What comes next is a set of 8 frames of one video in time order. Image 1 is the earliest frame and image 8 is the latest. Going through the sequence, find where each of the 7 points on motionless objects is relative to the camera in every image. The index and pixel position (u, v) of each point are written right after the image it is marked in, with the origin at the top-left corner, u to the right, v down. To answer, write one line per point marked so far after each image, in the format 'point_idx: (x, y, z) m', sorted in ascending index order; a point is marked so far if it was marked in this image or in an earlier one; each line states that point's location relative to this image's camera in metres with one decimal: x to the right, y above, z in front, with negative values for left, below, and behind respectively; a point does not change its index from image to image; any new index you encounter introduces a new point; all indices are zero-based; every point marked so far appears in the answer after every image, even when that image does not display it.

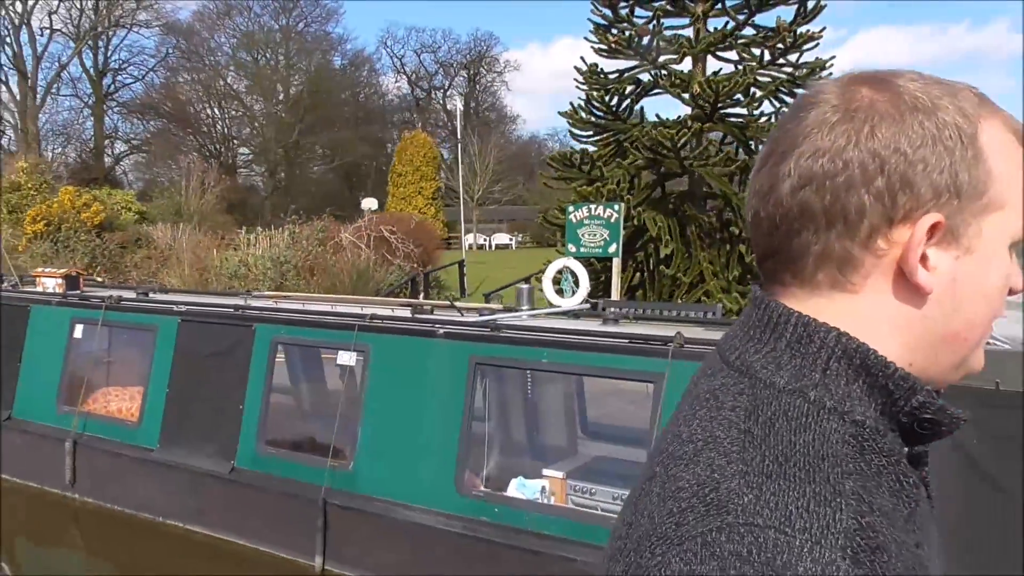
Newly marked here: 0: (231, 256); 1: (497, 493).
0: (-5.1, +0.6, +15.8) m
1: (-0.1, -1.3, +5.2) m
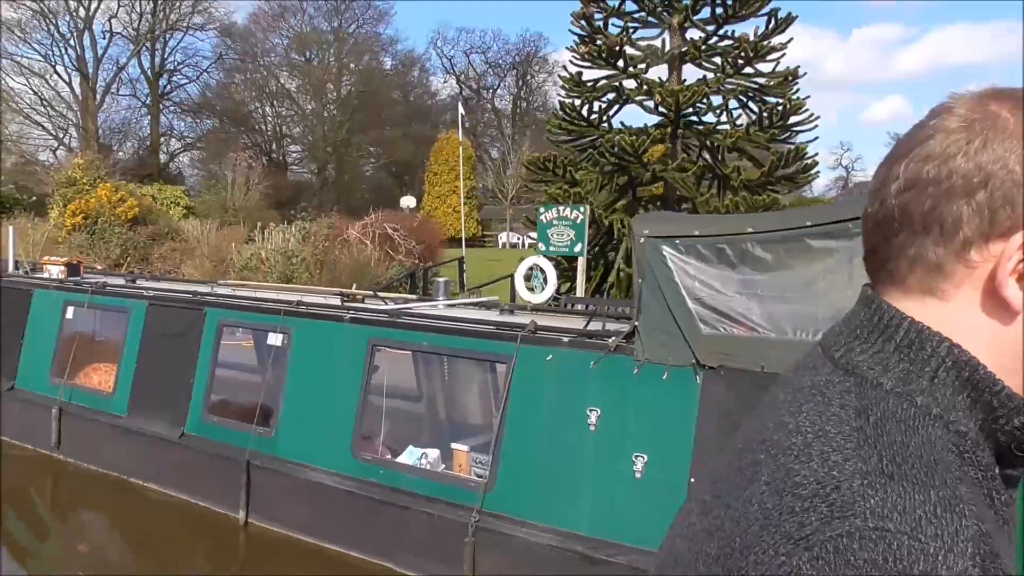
0: (-5.2, +0.8, +16.9) m
1: (-0.9, -1.2, +6.0) m
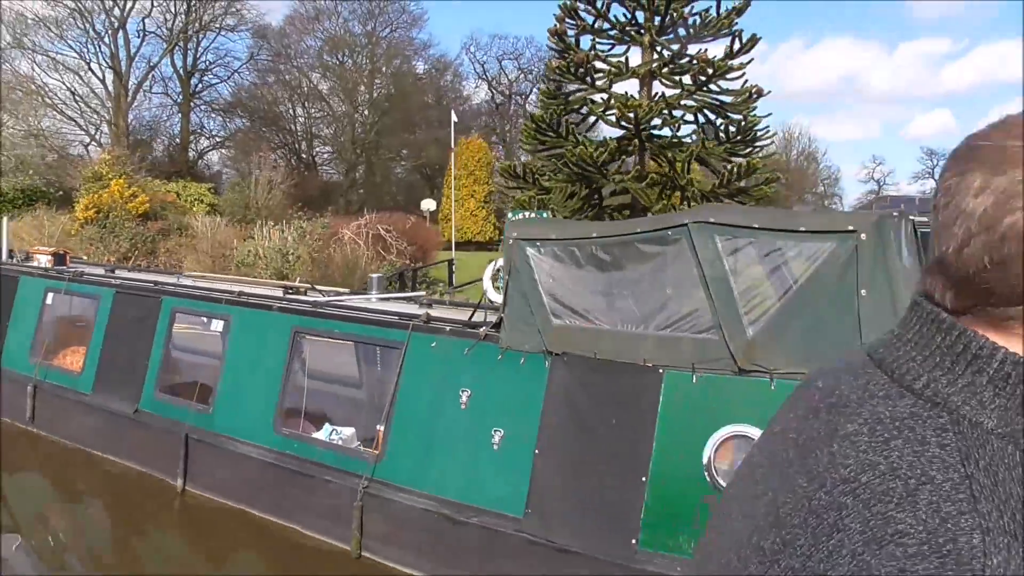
0: (-5.5, +0.9, +17.7) m
1: (-1.7, -1.2, +6.7) m
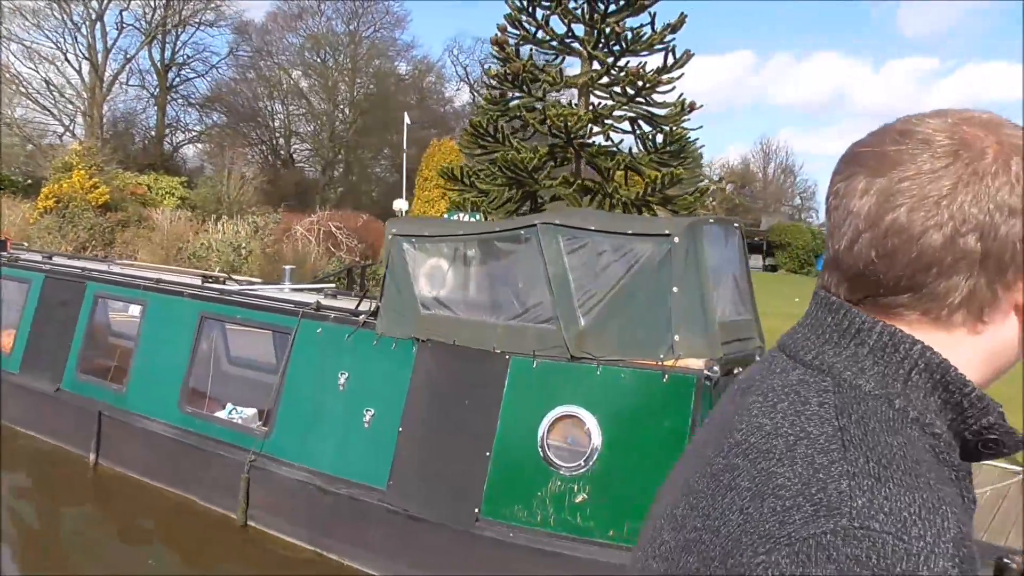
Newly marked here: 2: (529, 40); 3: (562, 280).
0: (-6.6, +1.1, +18.1) m
1: (-2.6, -1.1, +7.1) m
2: (+0.3, +4.0, +13.5) m
3: (+0.3, 0.0, +5.1) m
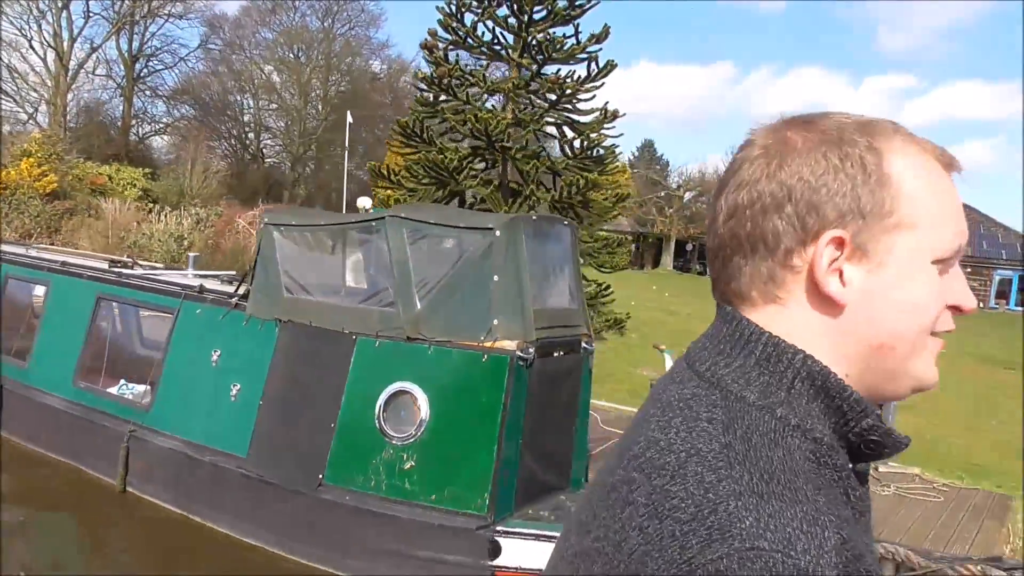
0: (-8.0, +1.3, +18.5) m
1: (-3.8, -0.9, +7.6) m
2: (-0.9, +4.1, +14.0) m
3: (-0.7, +0.1, +5.7) m
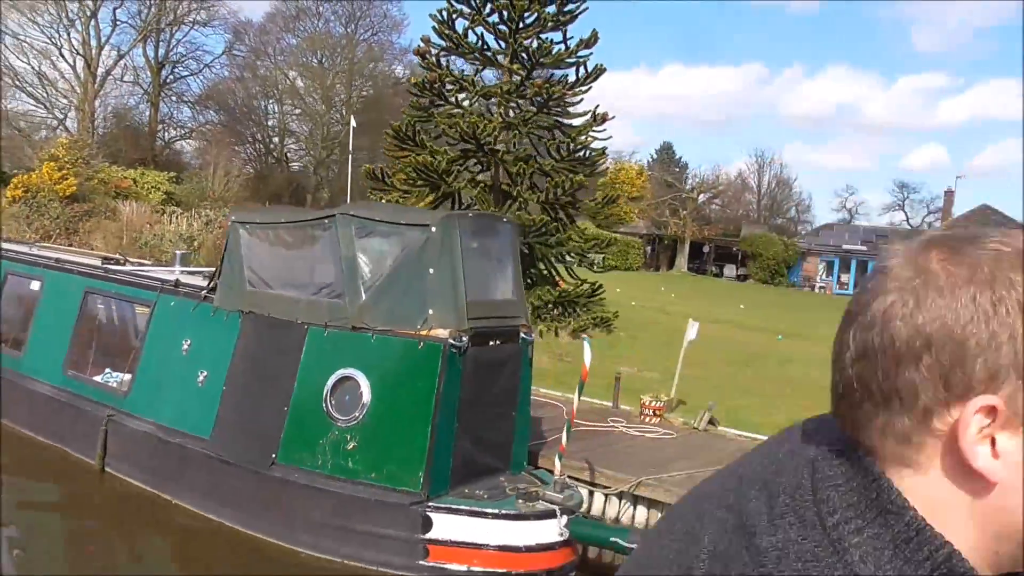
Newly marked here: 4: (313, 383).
0: (-8.0, +1.4, +19.1) m
1: (-4.2, -0.8, +8.1) m
2: (-1.1, +4.1, +14.4) m
3: (-1.2, +0.2, +6.1) m
4: (-1.5, -0.7, +6.2) m
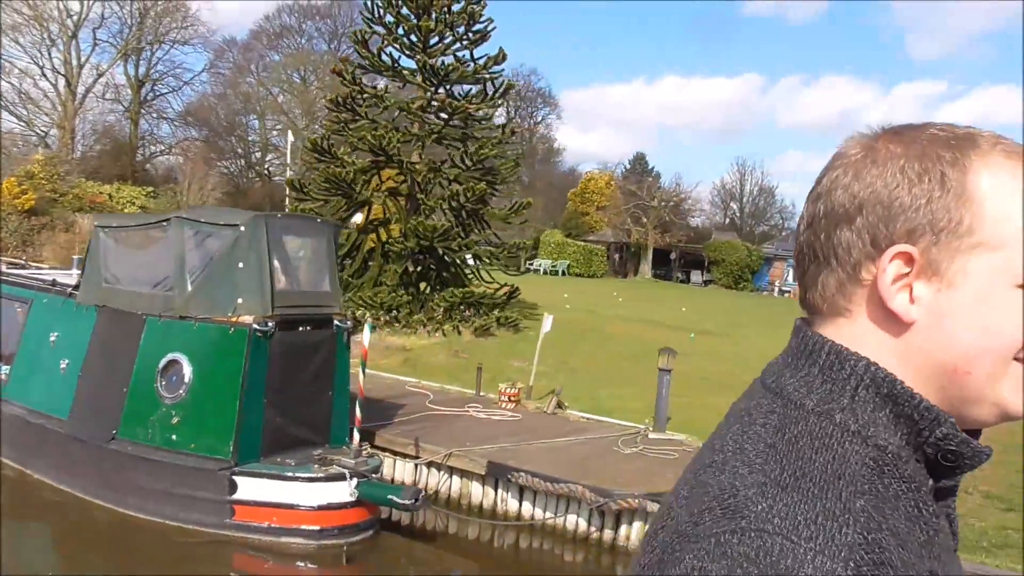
0: (-9.5, +1.1, +20.0) m
1: (-5.7, -0.9, +8.9) m
2: (-2.7, +4.0, +15.3) m
3: (-2.8, +0.2, +6.9) m
4: (-3.1, -0.6, +7.0) m
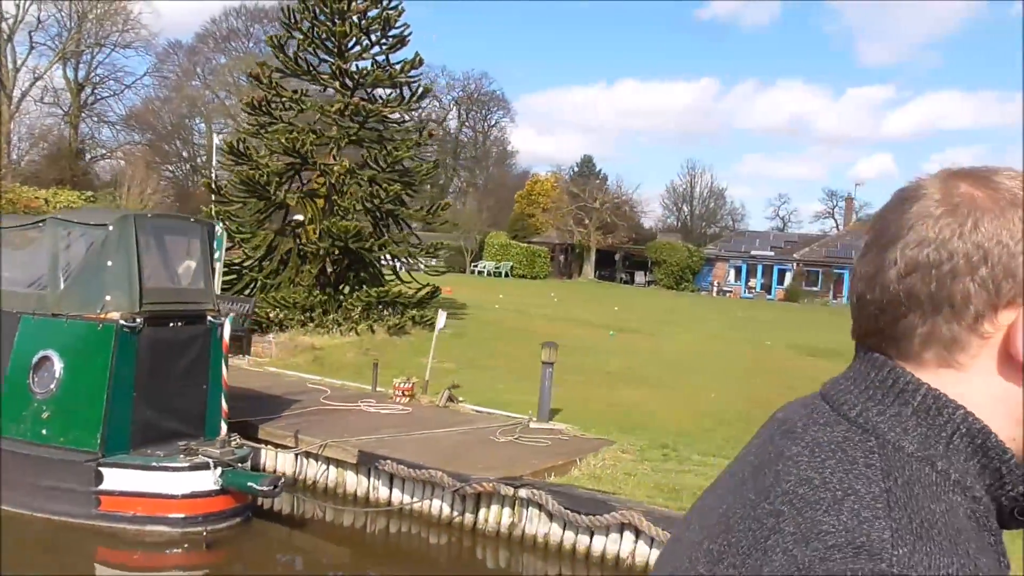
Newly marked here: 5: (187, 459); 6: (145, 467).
0: (-11.3, +1.0, +19.8) m
1: (-7.0, -0.9, +8.9) m
2: (-4.2, +4.0, +15.5) m
3: (-3.9, +0.3, +7.1) m
4: (-4.2, -0.6, +7.2) m
5: (-2.6, -1.4, +6.8) m
6: (-2.9, -1.4, +6.6) m
